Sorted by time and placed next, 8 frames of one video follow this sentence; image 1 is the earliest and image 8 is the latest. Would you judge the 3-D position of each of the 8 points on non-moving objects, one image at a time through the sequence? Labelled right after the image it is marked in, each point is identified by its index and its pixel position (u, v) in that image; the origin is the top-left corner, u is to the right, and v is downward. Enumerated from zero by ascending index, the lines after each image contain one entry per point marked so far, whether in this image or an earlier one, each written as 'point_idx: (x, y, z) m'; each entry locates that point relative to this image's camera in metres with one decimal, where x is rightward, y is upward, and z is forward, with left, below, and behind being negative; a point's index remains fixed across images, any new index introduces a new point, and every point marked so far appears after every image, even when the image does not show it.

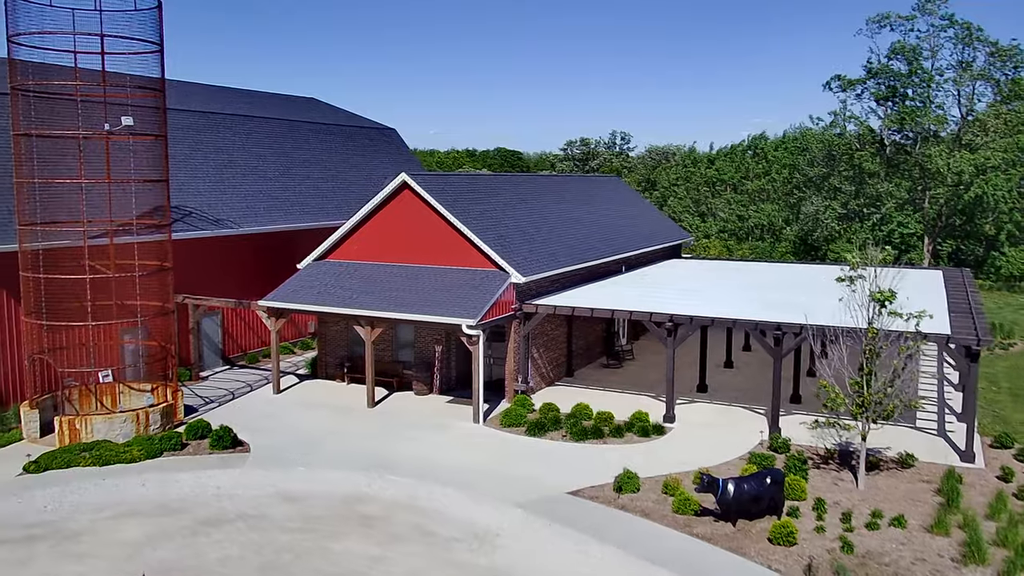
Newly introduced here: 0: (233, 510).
0: (-5.2, -4.2, +16.5) m
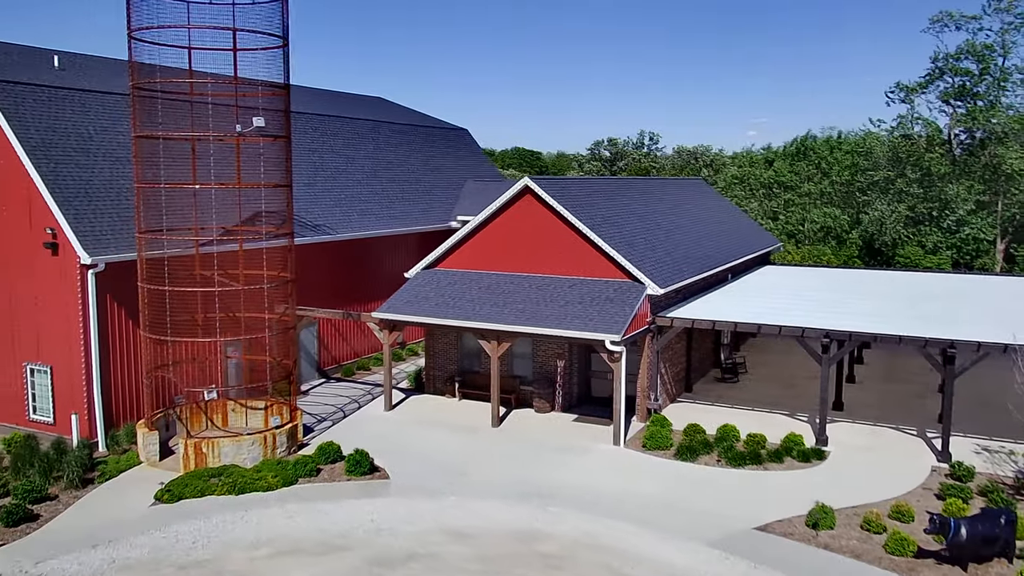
0: (-1.9, -4.4, +15.1) m
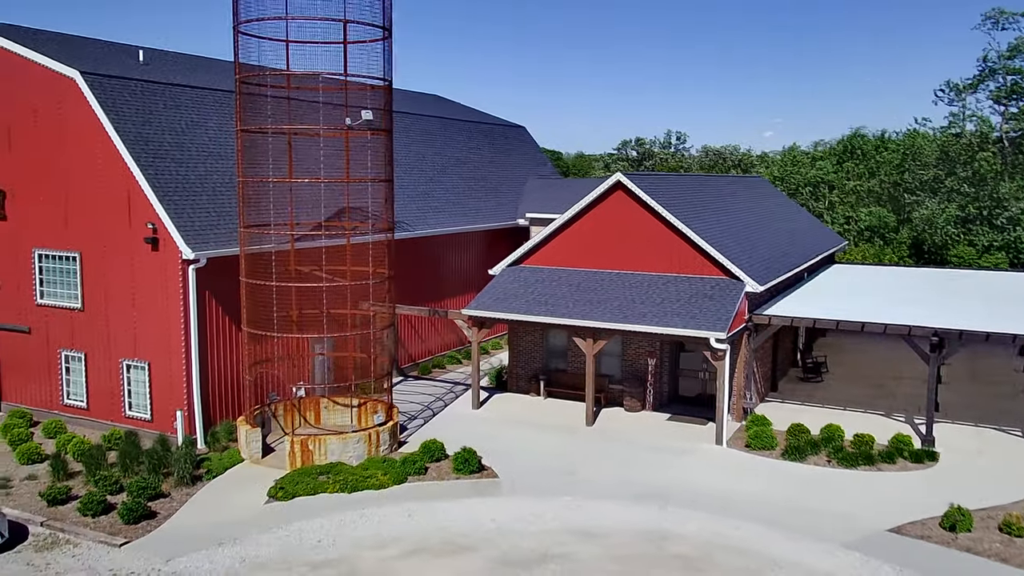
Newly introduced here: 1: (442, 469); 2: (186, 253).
0: (+0.3, -4.4, +14.8) m
1: (-1.4, -3.8, +18.5) m
2: (-7.0, +0.8, +19.0) m
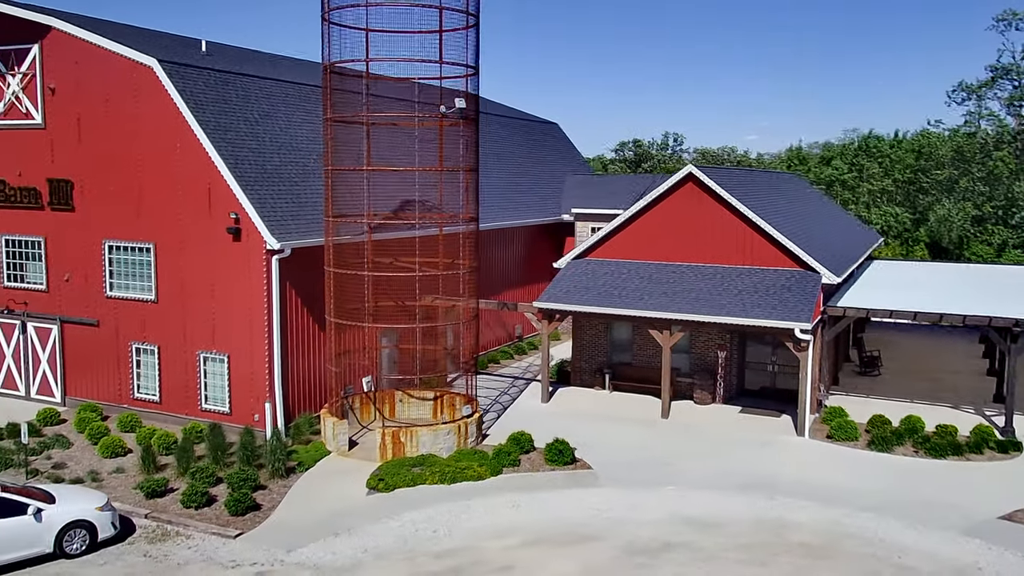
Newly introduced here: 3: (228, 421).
0: (+2.3, -4.1, +14.7) m
1: (+0.5, -3.6, +18.4) m
2: (-5.1, +1.0, +18.8) m
3: (-6.4, -3.0, +20.0) m
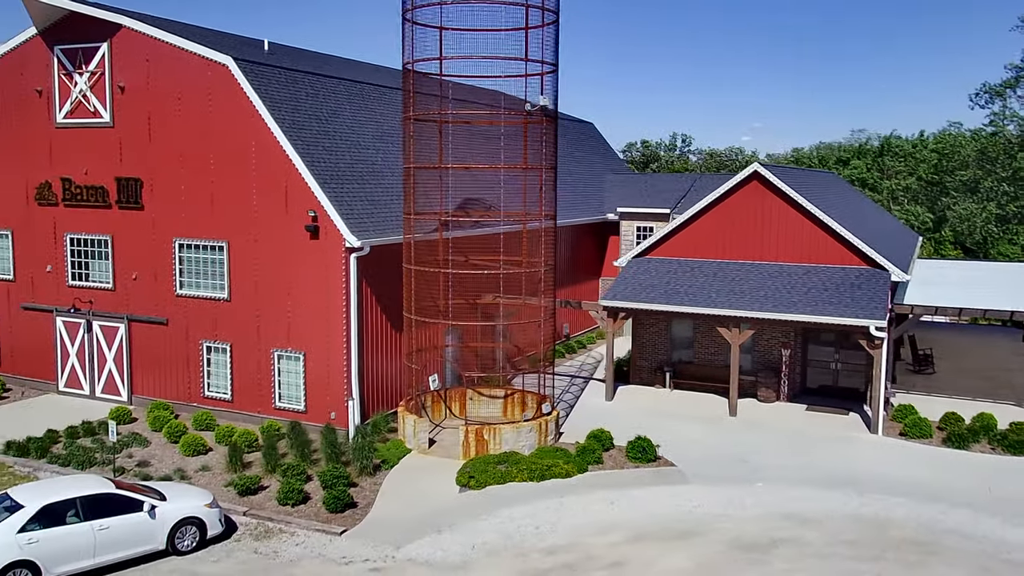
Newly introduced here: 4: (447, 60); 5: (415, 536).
0: (+4.0, -4.1, +14.7) m
1: (+2.2, -3.5, +18.4) m
2: (-3.4, +1.0, +18.8) m
3: (-4.7, -2.9, +20.0) m
4: (-1.4, +4.9, +19.0) m
5: (-1.6, -4.1, +14.5) m
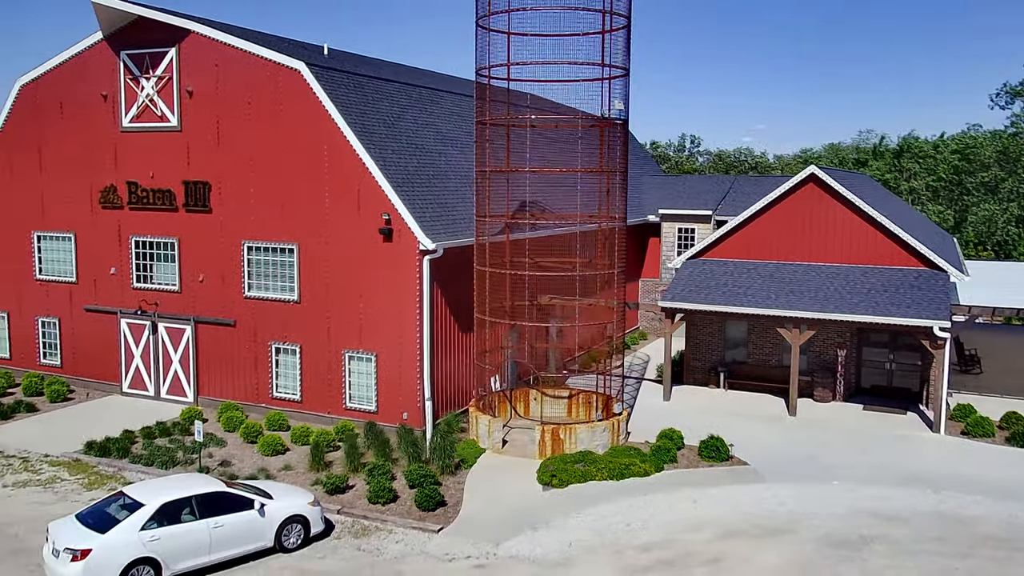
0: (+5.6, -4.1, +15.0) m
1: (+3.8, -3.6, +18.7) m
2: (-1.8, +1.0, +19.1) m
3: (-3.1, -3.0, +20.2) m
4: (+0.1, +4.8, +19.3) m
5: (0.0, -4.1, +14.8) m
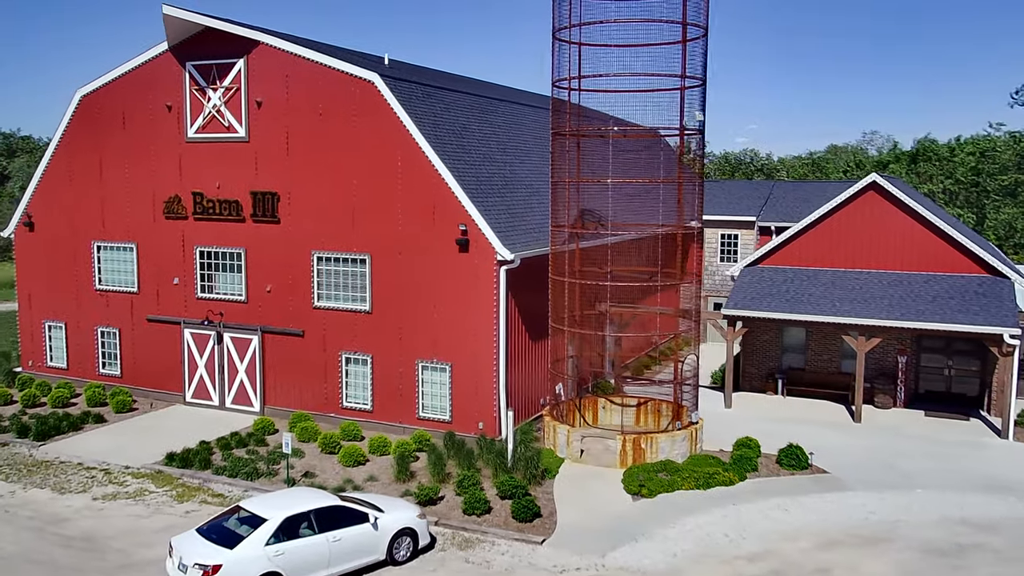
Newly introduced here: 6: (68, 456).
0: (+7.3, -4.3, +15.1) m
1: (+5.5, -3.8, +18.8) m
2: (-0.2, +0.7, +19.2) m
3: (-1.5, -3.2, +20.3) m
4: (+1.8, +4.6, +19.4) m
5: (+1.7, -4.3, +14.9) m
6: (-9.8, -3.7, +19.6) m
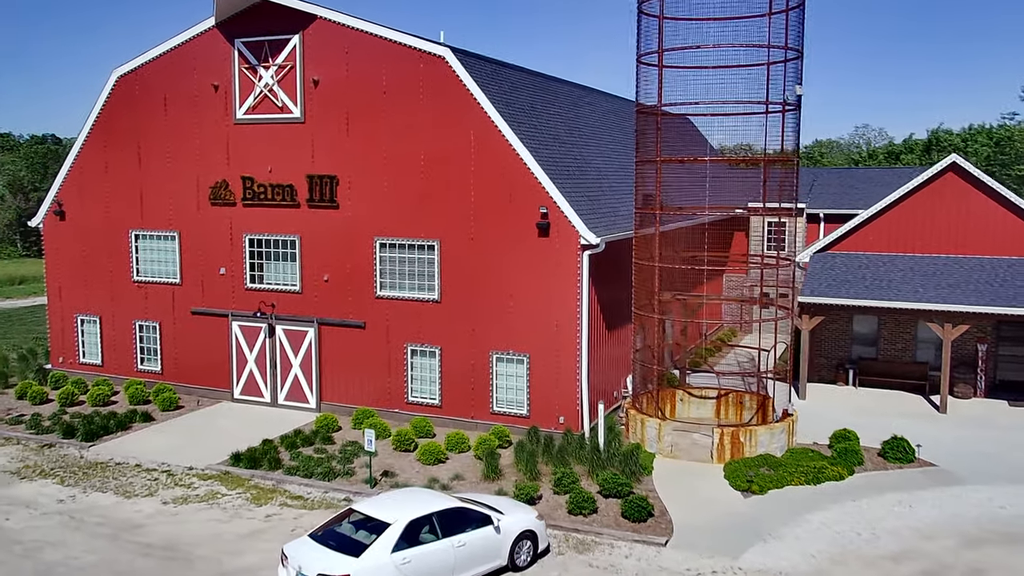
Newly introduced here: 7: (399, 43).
0: (+9.2, -4.0, +14.2) m
1: (+7.2, -3.4, +17.8) m
2: (+1.6, +1.0, +18.1) m
3: (+0.3, -2.9, +19.2) m
4: (+3.5, +4.9, +18.3) m
5: (+3.6, -4.0, +13.8) m
6: (-8.0, -3.5, +18.3) m
7: (-2.5, +5.4, +19.6) m
